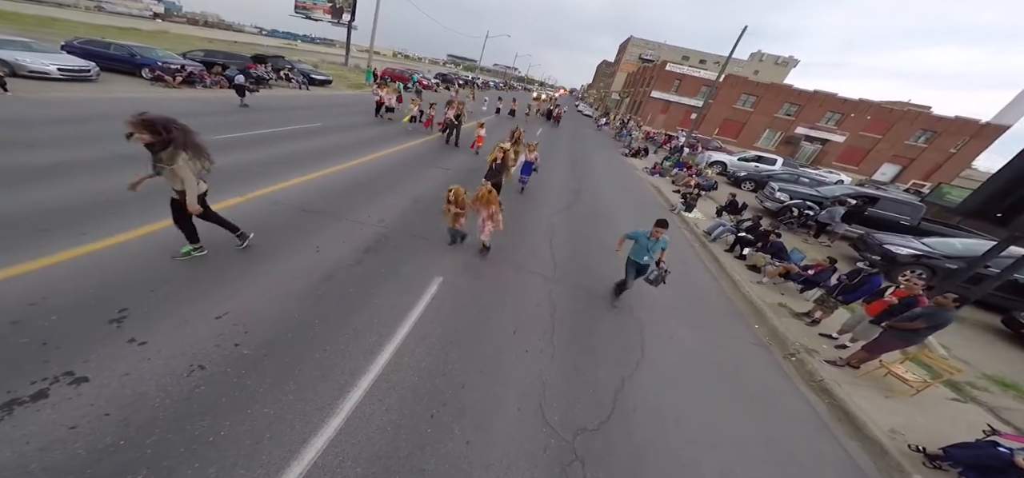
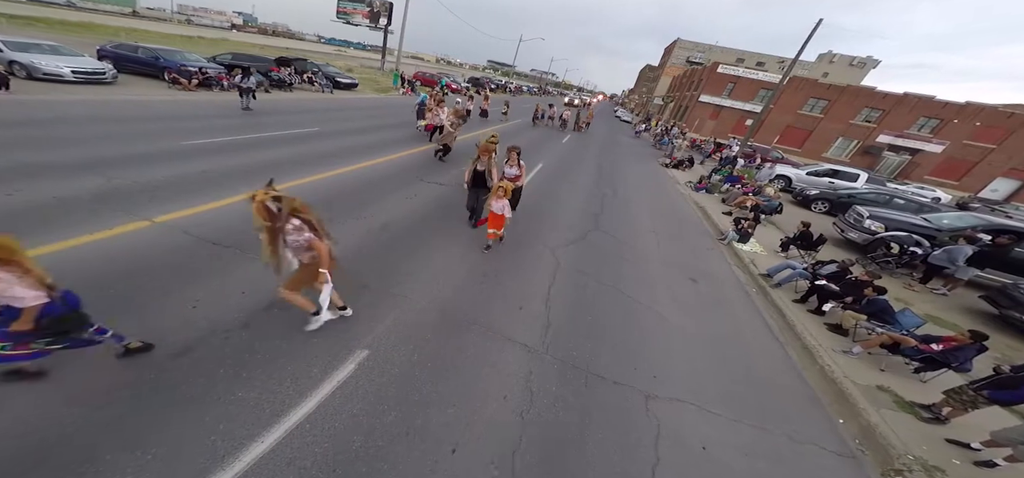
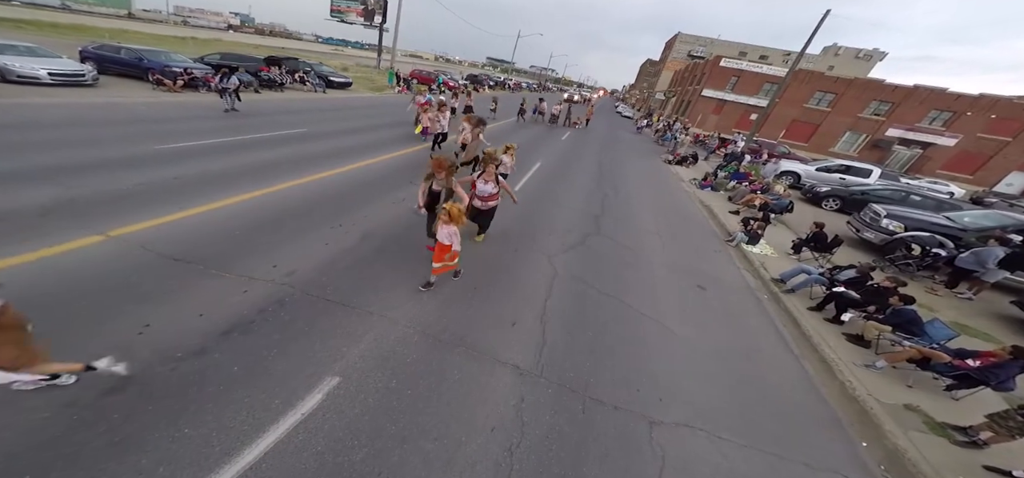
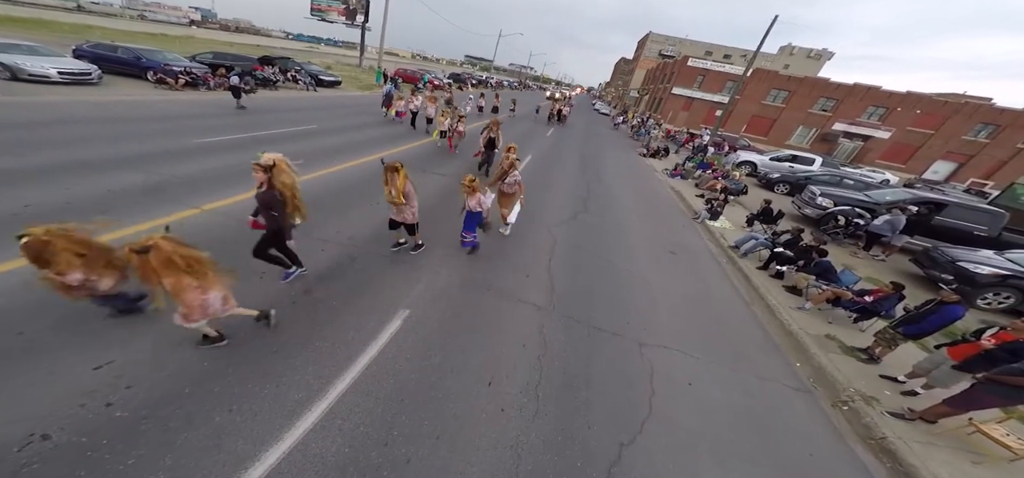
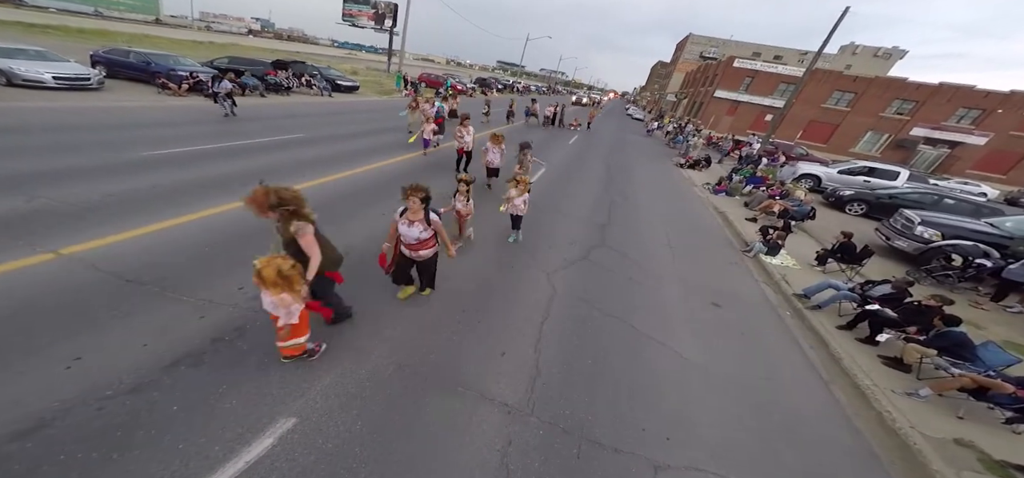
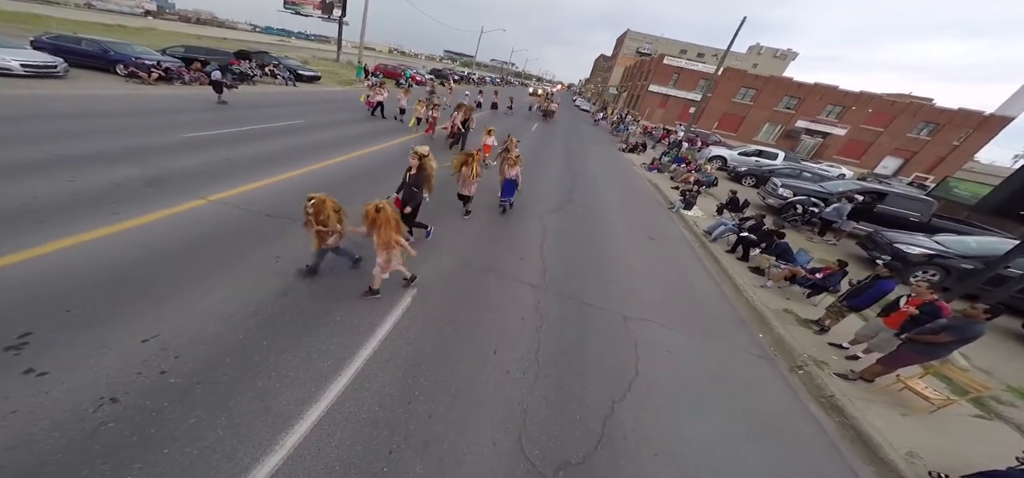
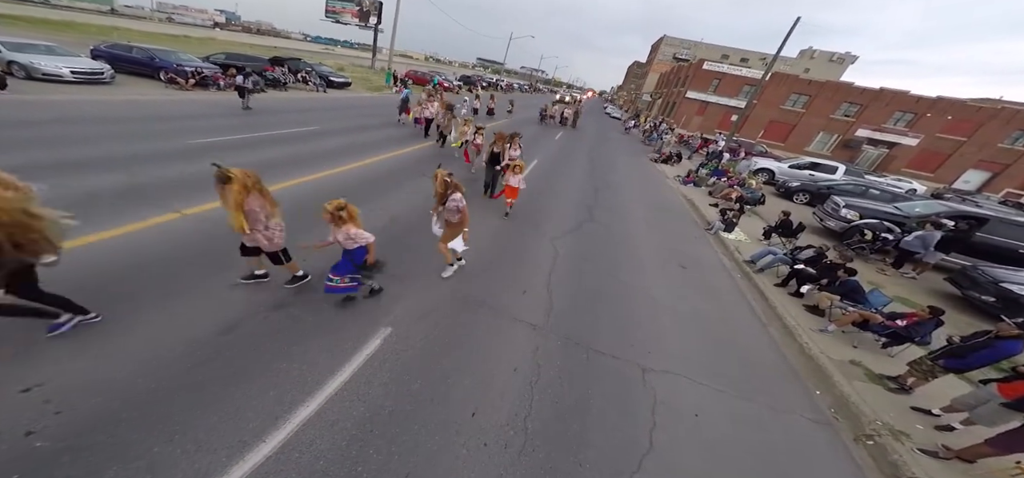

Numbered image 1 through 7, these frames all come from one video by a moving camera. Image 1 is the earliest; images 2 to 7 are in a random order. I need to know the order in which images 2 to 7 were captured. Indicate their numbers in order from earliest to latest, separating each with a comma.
6, 4, 7, 2, 3, 5
